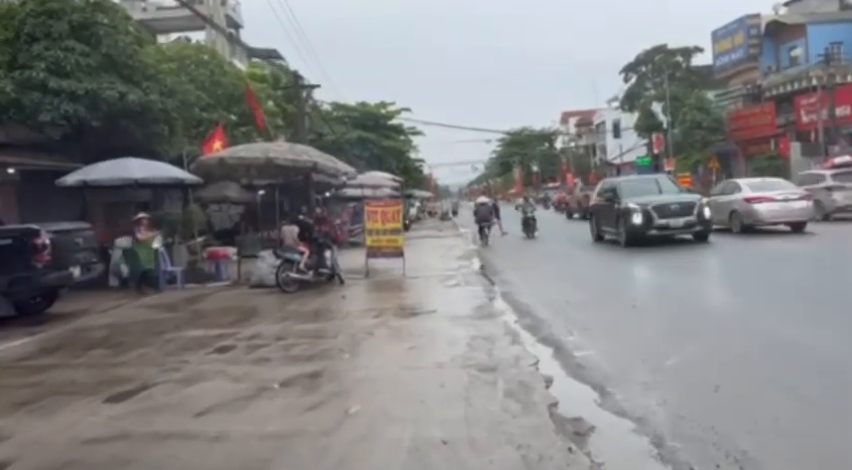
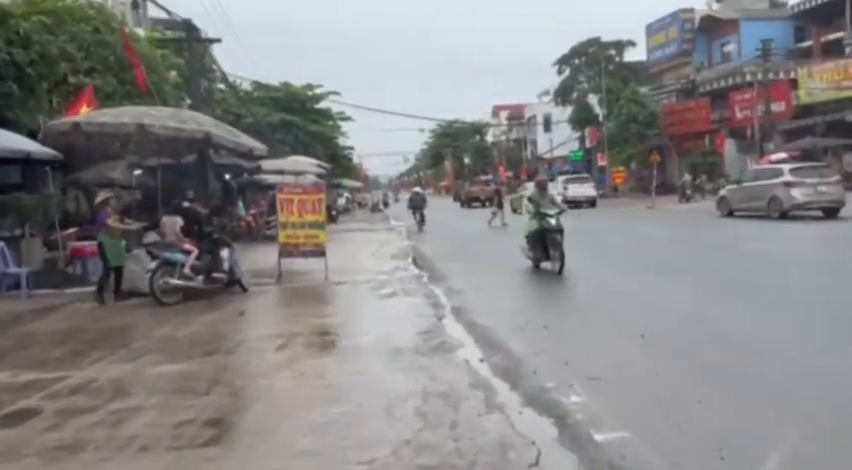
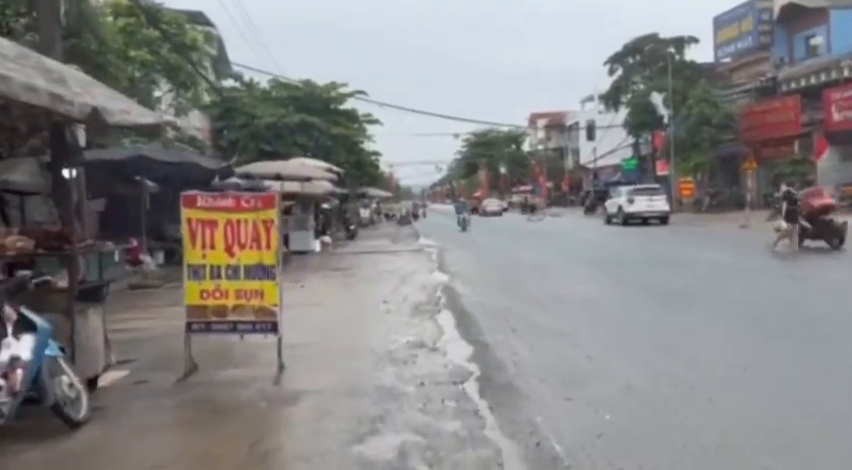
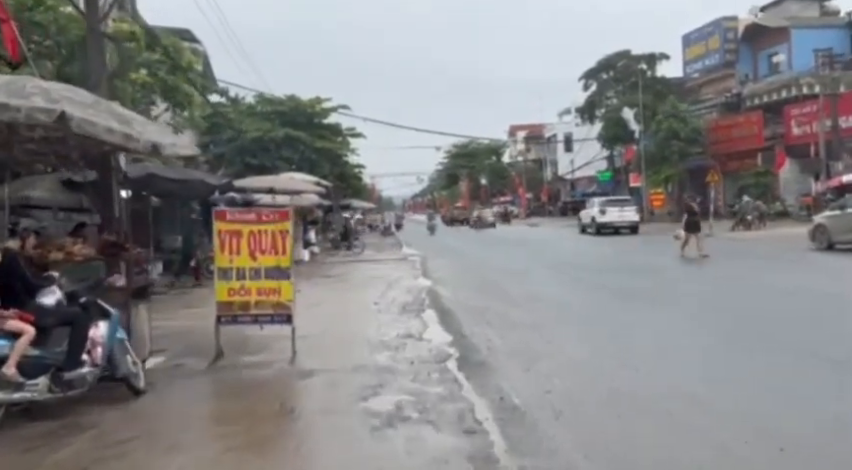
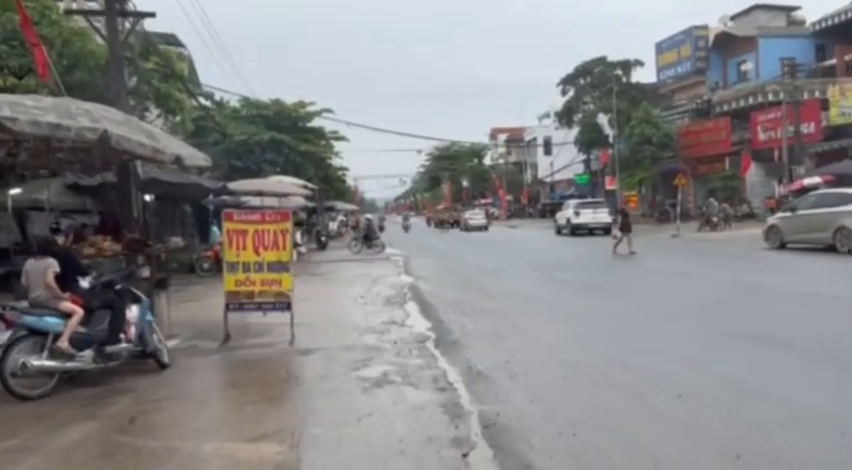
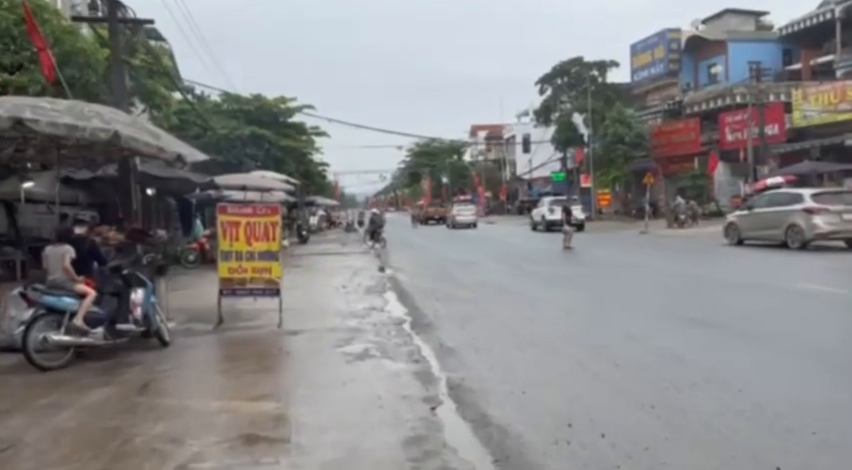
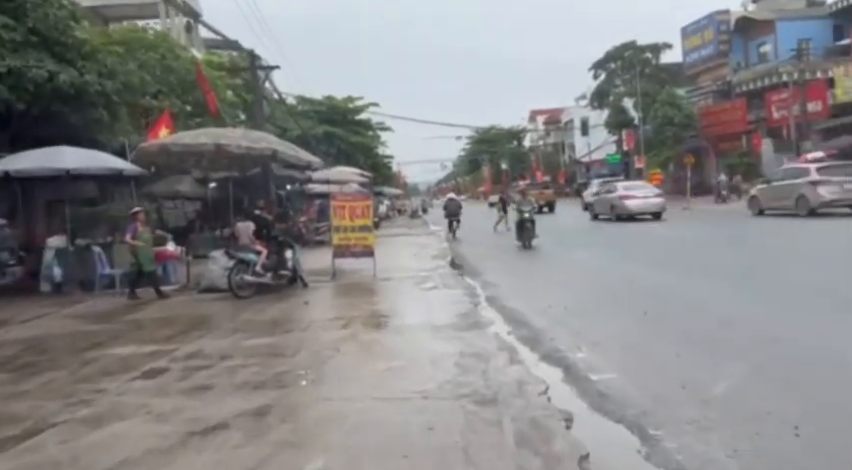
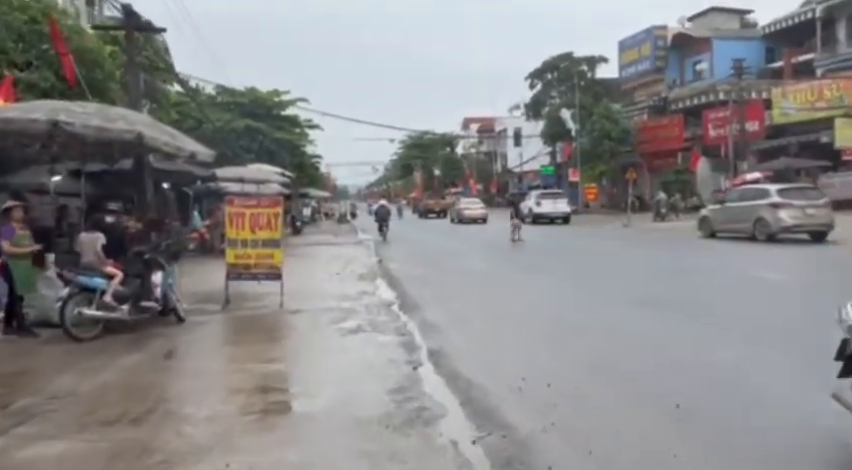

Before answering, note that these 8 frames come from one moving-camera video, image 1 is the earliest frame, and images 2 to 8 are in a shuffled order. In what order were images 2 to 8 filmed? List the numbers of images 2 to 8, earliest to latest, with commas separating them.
7, 2, 8, 6, 5, 4, 3
